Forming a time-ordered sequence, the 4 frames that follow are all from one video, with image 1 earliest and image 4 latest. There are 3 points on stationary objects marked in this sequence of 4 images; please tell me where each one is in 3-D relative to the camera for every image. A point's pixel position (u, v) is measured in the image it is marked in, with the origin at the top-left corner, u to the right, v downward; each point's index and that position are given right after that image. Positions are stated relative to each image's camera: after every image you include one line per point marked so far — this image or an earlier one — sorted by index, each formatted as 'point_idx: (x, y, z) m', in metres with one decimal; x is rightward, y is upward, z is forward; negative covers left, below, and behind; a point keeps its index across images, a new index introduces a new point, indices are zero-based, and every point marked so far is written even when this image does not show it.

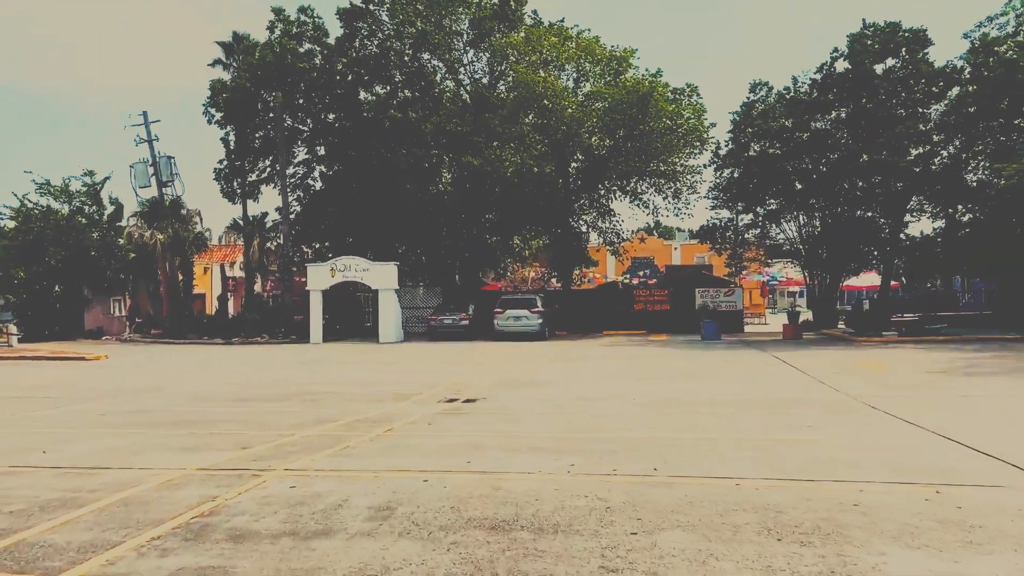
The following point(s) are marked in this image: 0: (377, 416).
0: (-2.0, -2.0, +12.4) m
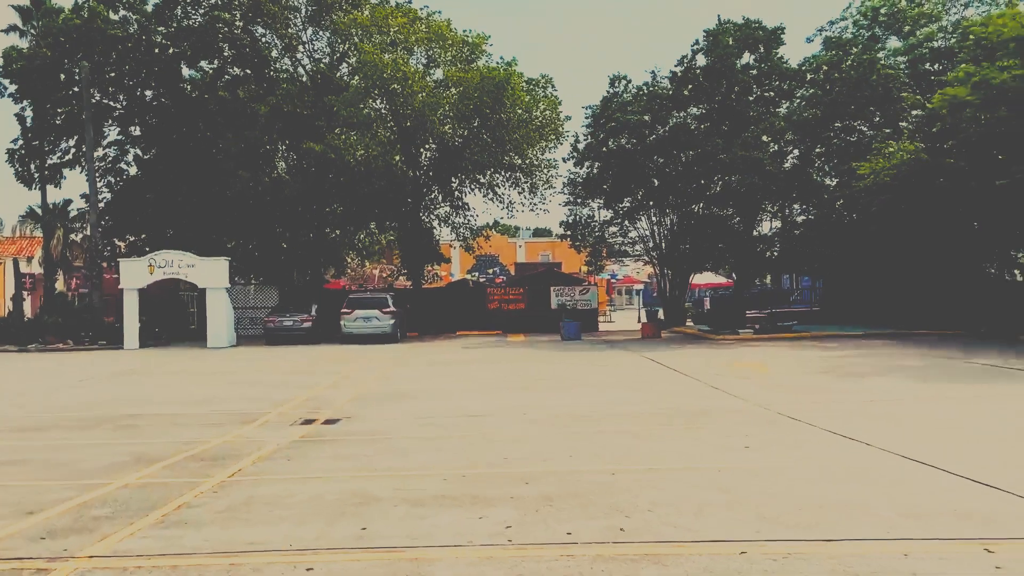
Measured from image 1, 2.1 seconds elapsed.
0: (-3.6, -2.0, +9.8) m
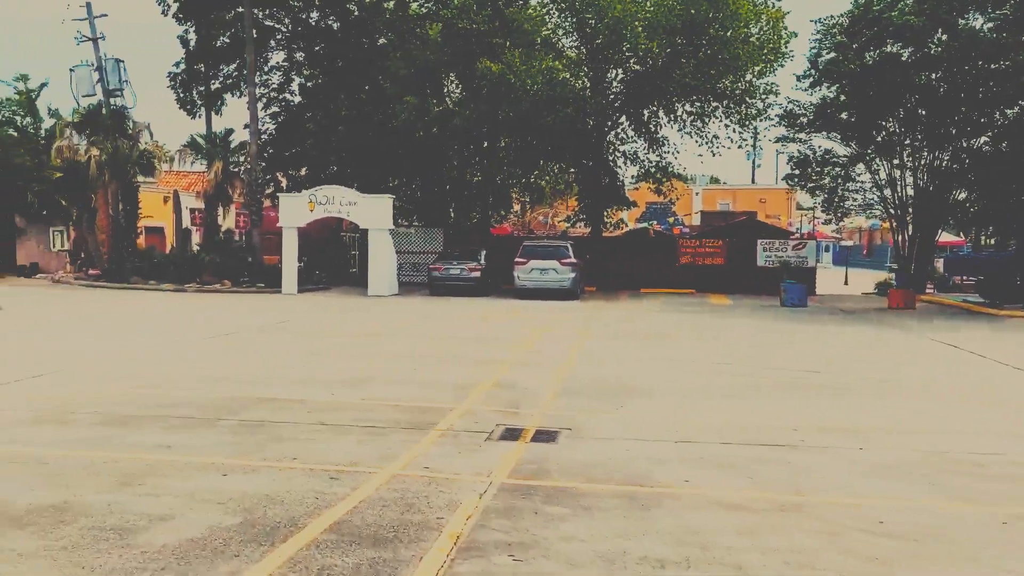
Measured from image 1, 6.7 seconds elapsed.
0: (-0.9, -1.5, +5.7) m
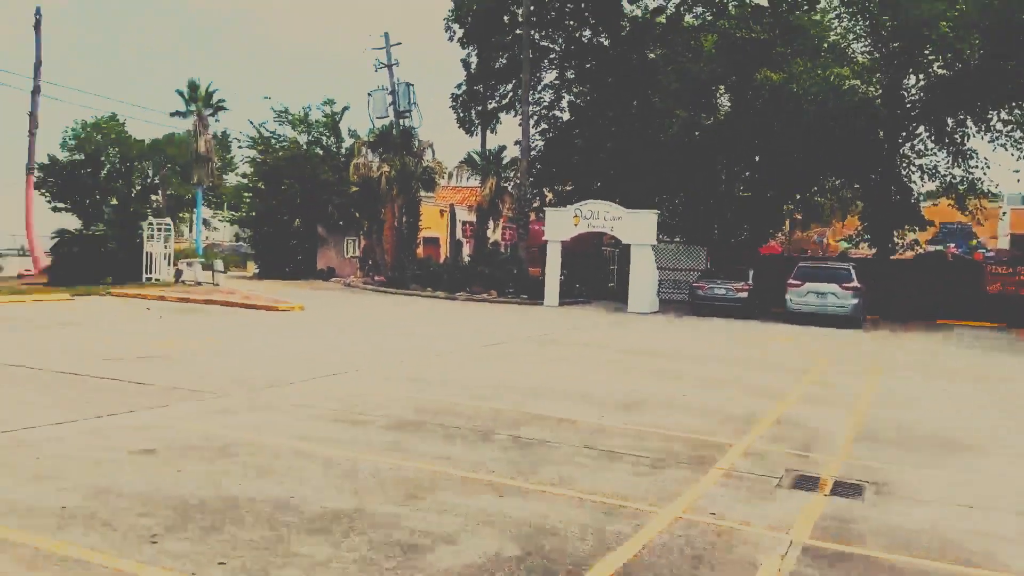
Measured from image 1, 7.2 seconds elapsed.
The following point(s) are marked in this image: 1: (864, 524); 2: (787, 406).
0: (+1.0, -1.7, +5.1) m
1: (+2.7, -1.8, +6.1) m
2: (+3.7, -1.6, +10.9) m
